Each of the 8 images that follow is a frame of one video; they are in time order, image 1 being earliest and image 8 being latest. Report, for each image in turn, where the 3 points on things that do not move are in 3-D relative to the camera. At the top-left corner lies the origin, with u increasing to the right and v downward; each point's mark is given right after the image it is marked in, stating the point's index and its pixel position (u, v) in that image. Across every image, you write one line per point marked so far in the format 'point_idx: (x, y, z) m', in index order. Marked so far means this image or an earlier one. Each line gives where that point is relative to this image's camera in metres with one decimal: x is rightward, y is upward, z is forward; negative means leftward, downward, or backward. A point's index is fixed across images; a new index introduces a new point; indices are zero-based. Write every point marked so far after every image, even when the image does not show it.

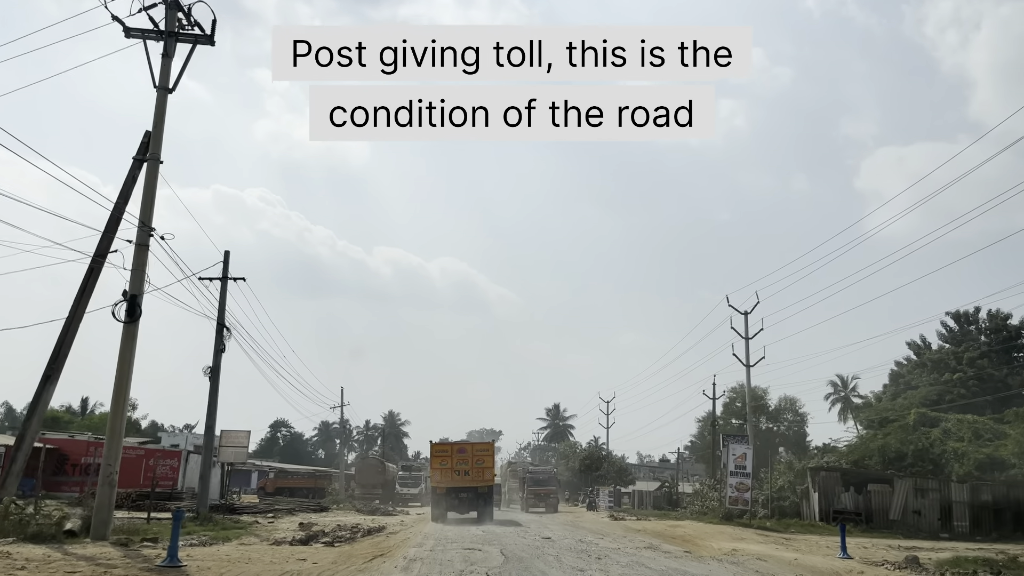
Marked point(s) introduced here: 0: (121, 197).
0: (-10.4, +2.4, +18.8) m
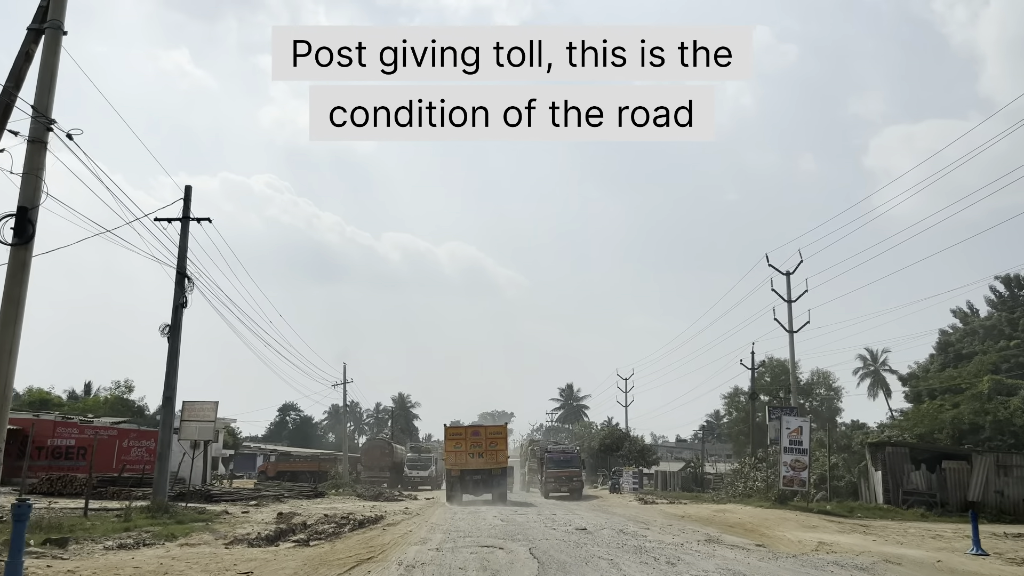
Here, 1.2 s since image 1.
0: (-9.8, +4.1, +13.9) m
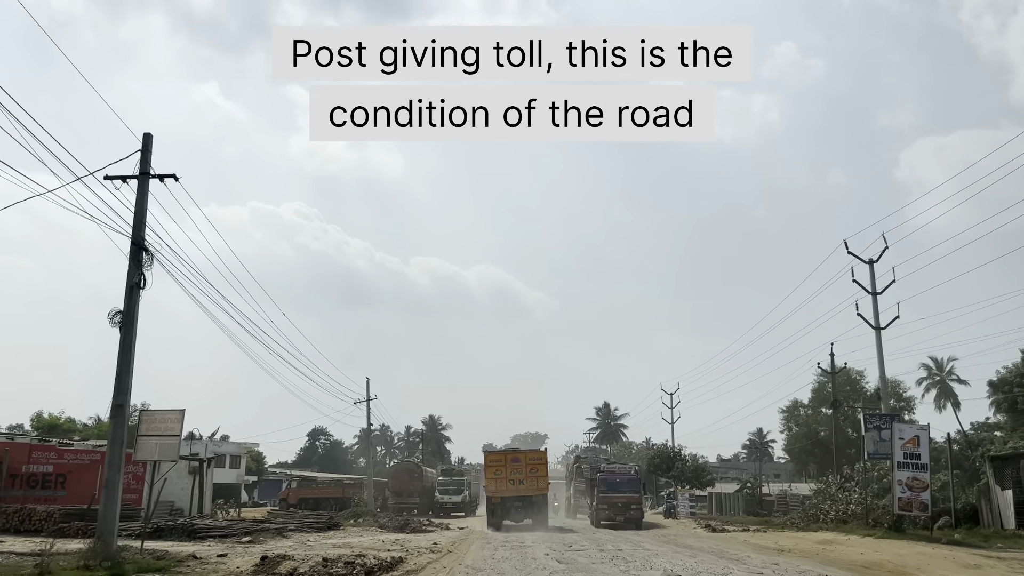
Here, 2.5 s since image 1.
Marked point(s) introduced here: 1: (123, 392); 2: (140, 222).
0: (-9.0, +4.9, +9.1) m
1: (-9.1, -2.4, +16.6) m
2: (-9.1, +1.6, +17.4) m
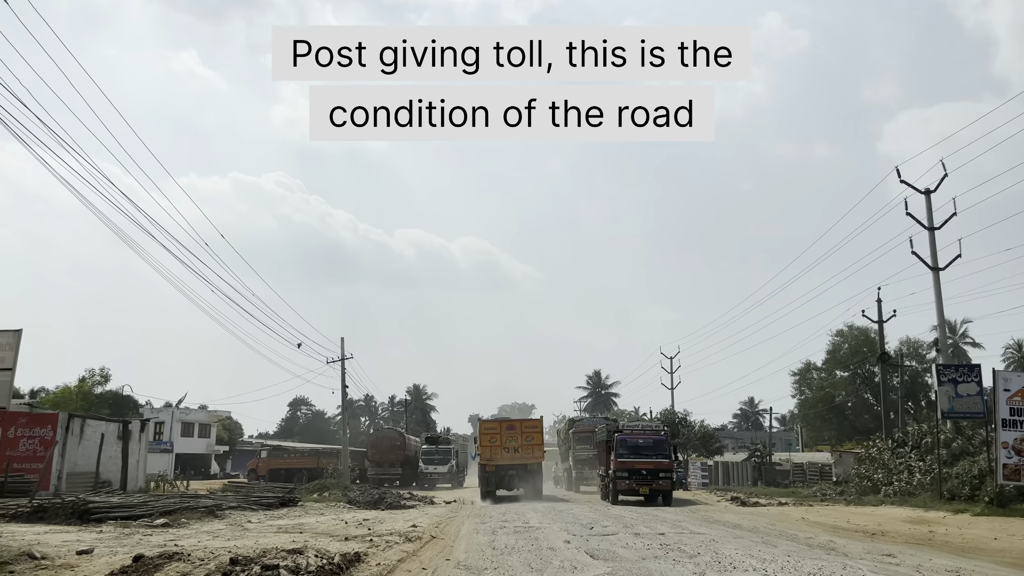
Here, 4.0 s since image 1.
0: (-8.5, +6.9, +2.8) m
1: (-8.8, -0.2, +10.6) m
2: (-8.8, +3.9, +11.1) m
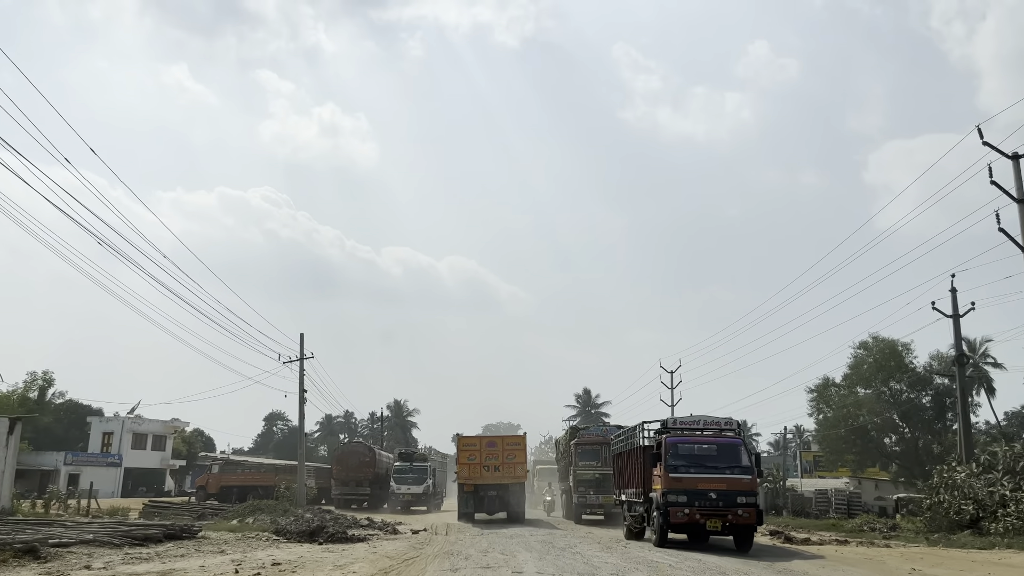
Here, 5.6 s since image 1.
0: (-8.2, +8.8, -3.6) m
1: (-8.8, +1.5, +3.9) m
2: (-8.7, +5.6, +4.6) m
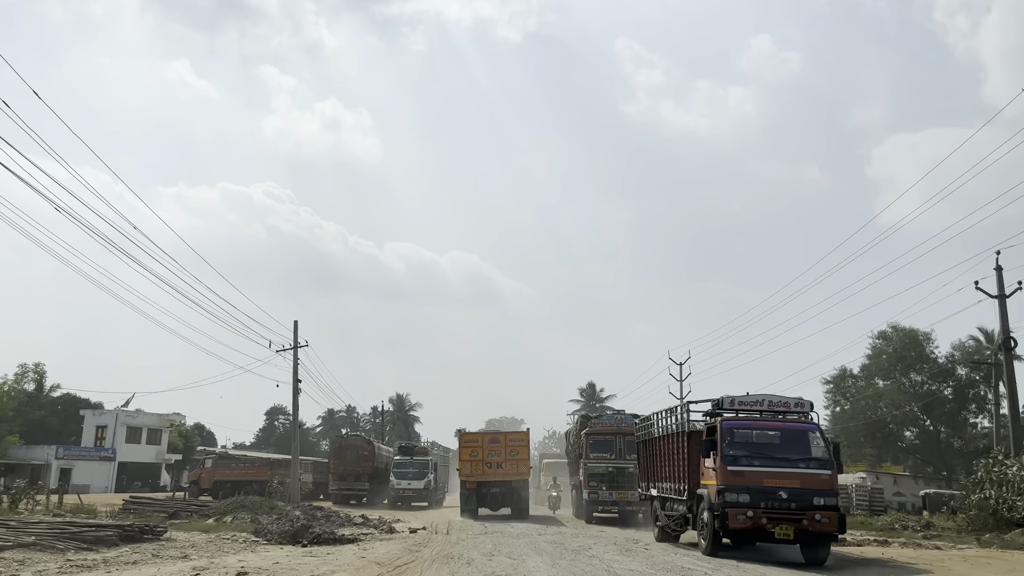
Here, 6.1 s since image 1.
0: (-8.1, +9.4, -5.8) m
1: (-8.6, +2.1, +1.8) m
2: (-8.6, +6.2, +2.5) m
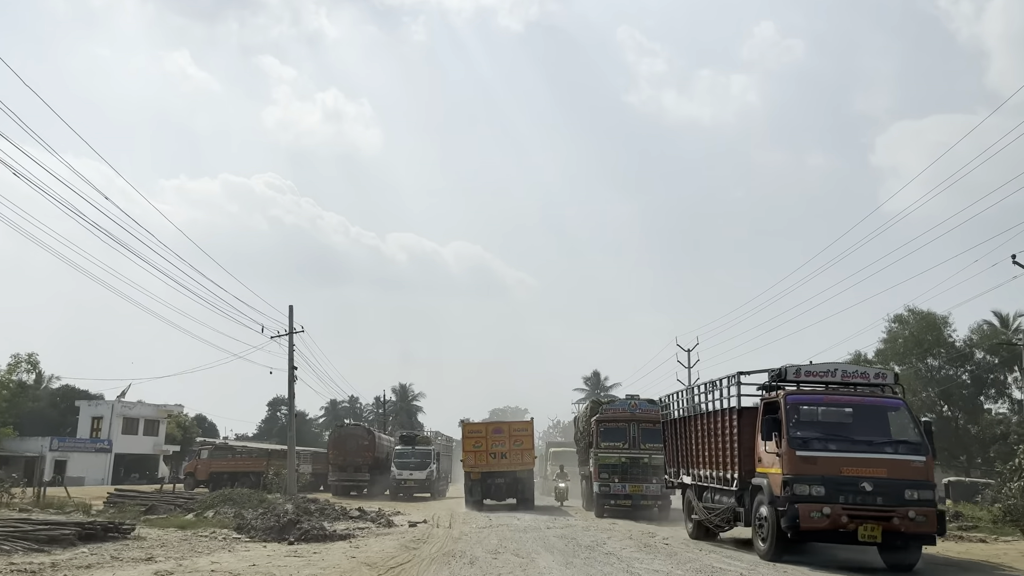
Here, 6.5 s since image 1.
0: (-8.1, +9.7, -7.6) m
1: (-8.6, +2.5, +0.1) m
2: (-8.5, +6.6, +0.8) m
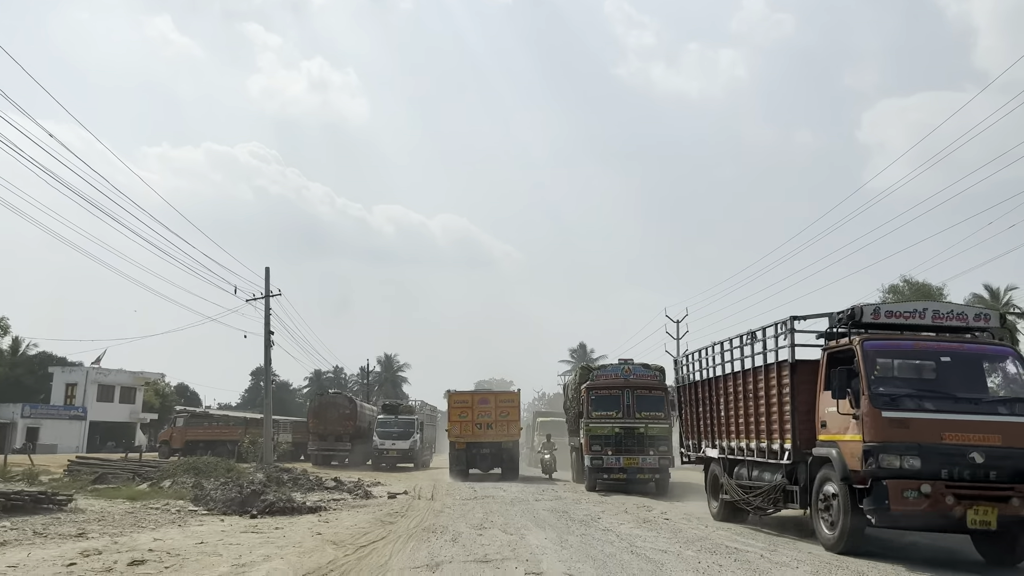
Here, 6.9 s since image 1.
0: (-7.7, +9.9, -9.7) m
1: (-8.4, +3.1, -1.7) m
2: (-8.4, +7.2, -1.2) m
